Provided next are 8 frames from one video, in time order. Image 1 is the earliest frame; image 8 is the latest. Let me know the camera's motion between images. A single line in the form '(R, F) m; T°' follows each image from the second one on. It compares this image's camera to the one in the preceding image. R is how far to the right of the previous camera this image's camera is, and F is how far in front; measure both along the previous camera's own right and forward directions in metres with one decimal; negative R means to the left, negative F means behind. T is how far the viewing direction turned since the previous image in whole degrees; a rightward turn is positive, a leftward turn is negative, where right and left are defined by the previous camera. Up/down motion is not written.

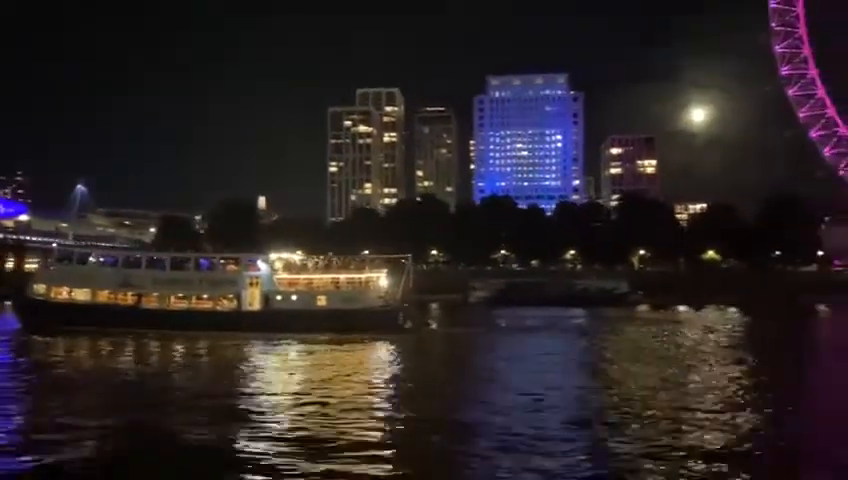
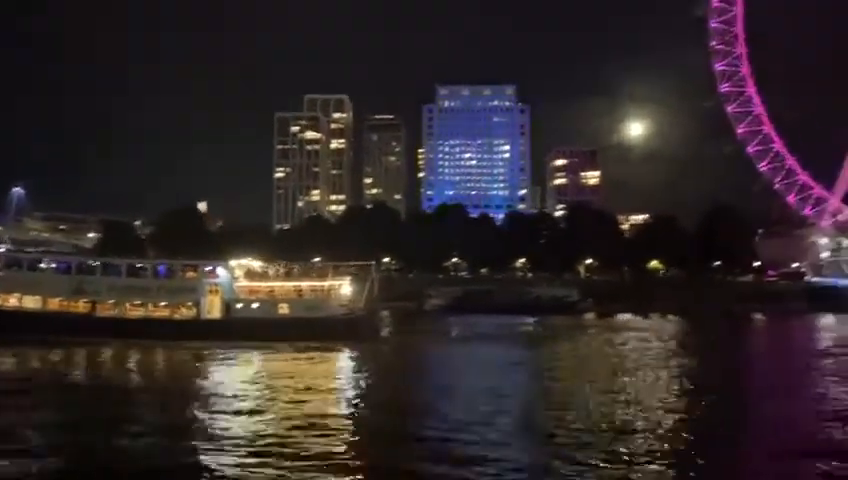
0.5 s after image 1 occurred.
(-0.9, -0.2) m; +5°
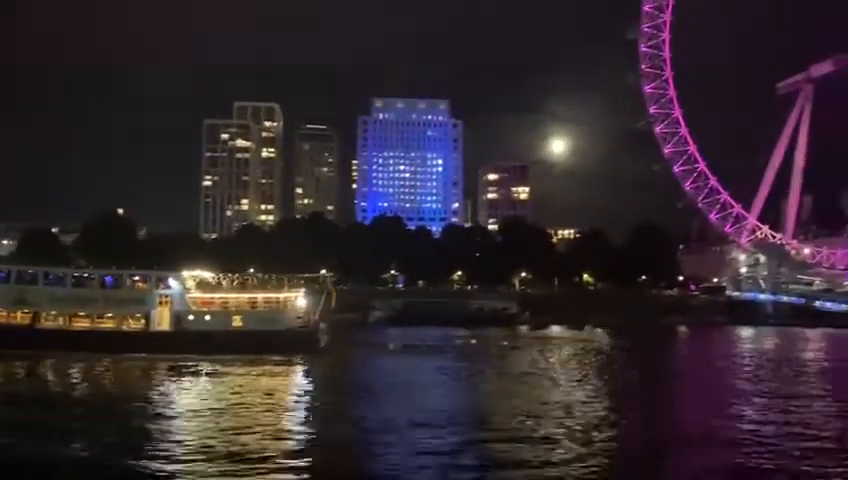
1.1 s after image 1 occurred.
(-1.5, -0.2) m; +6°
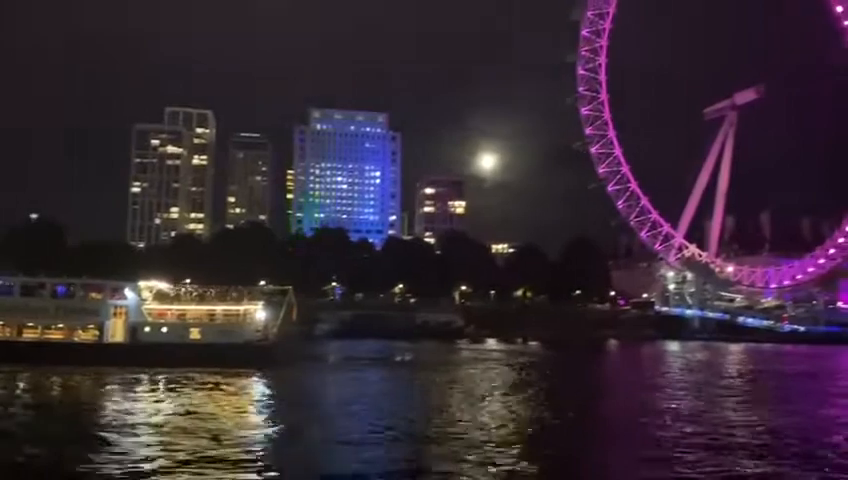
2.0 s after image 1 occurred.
(-1.5, -0.4) m; +6°
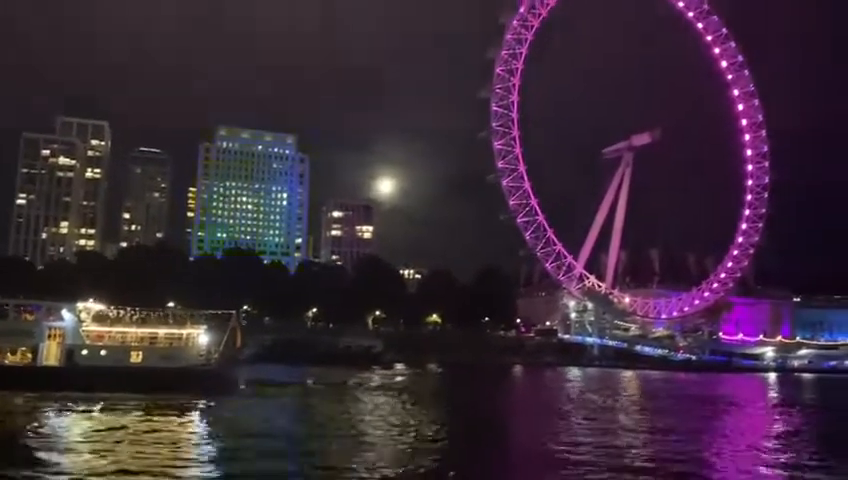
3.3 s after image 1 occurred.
(-2.5, -0.9) m; +9°
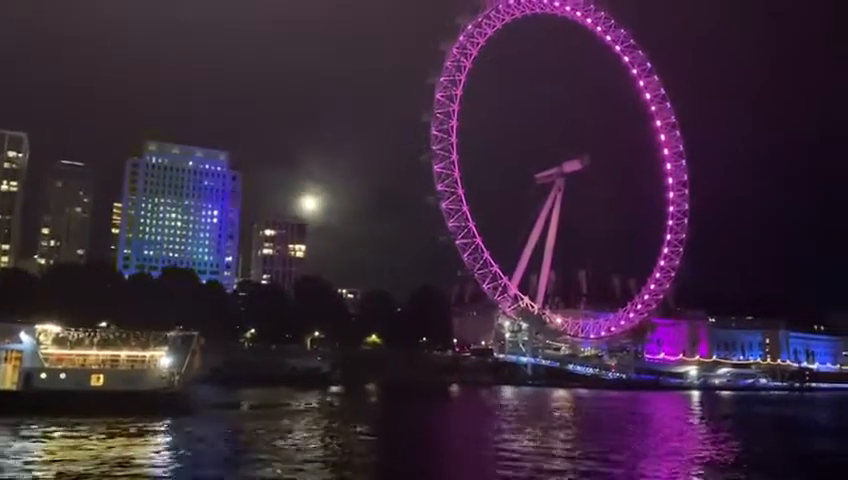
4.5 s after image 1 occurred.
(-1.9, -0.9) m; +6°
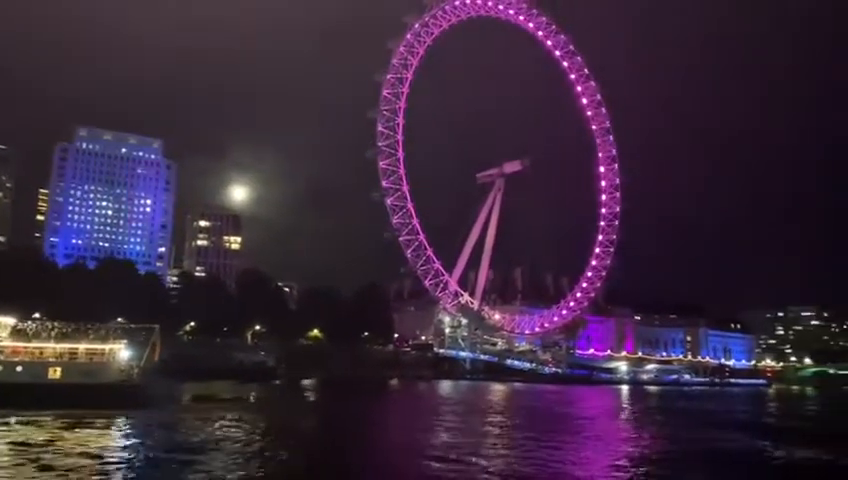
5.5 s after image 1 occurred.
(-1.5, -0.9) m; +6°
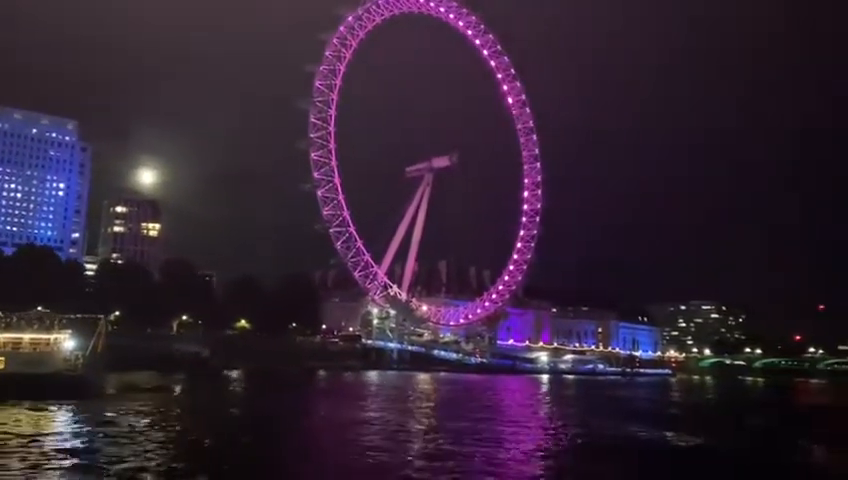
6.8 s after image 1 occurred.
(-1.5, -1.2) m; +7°
